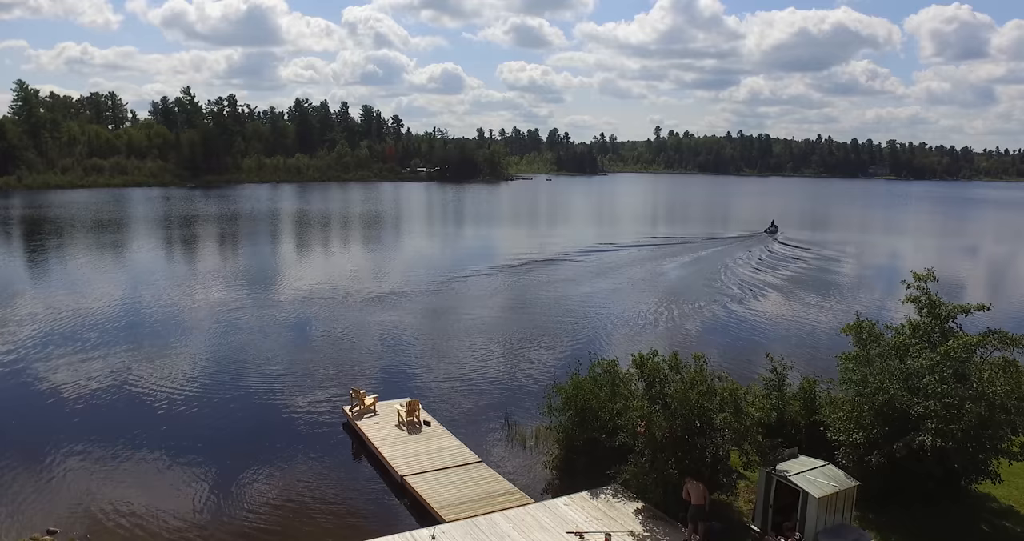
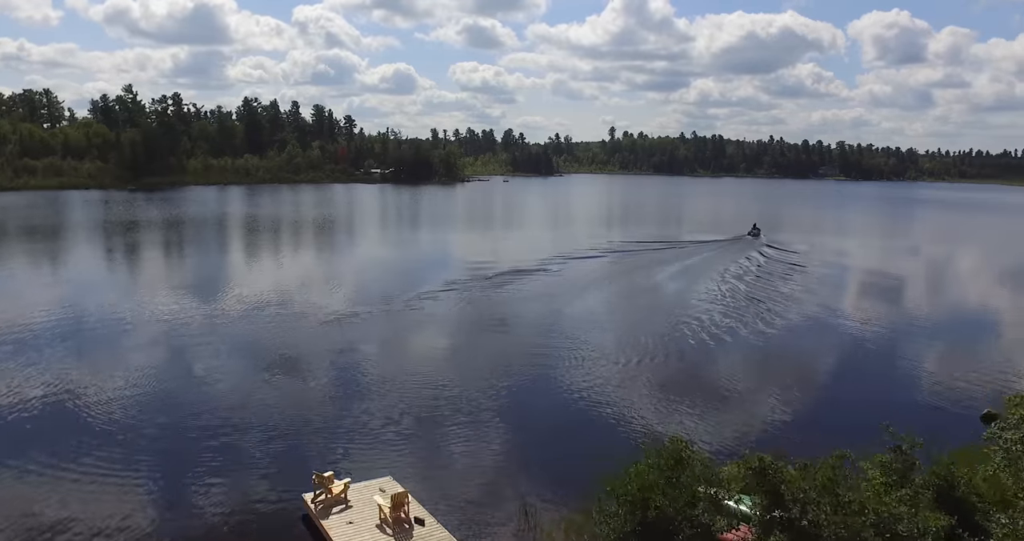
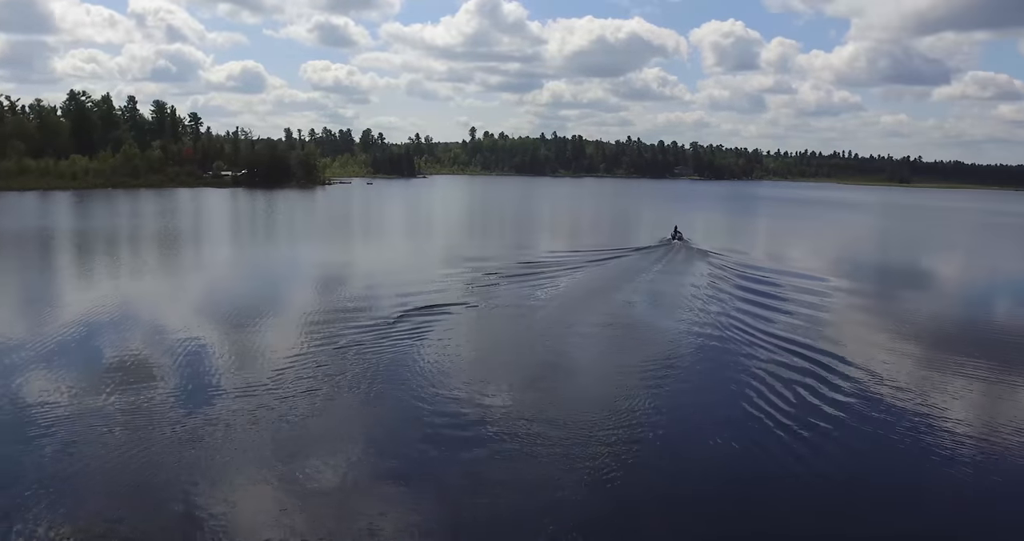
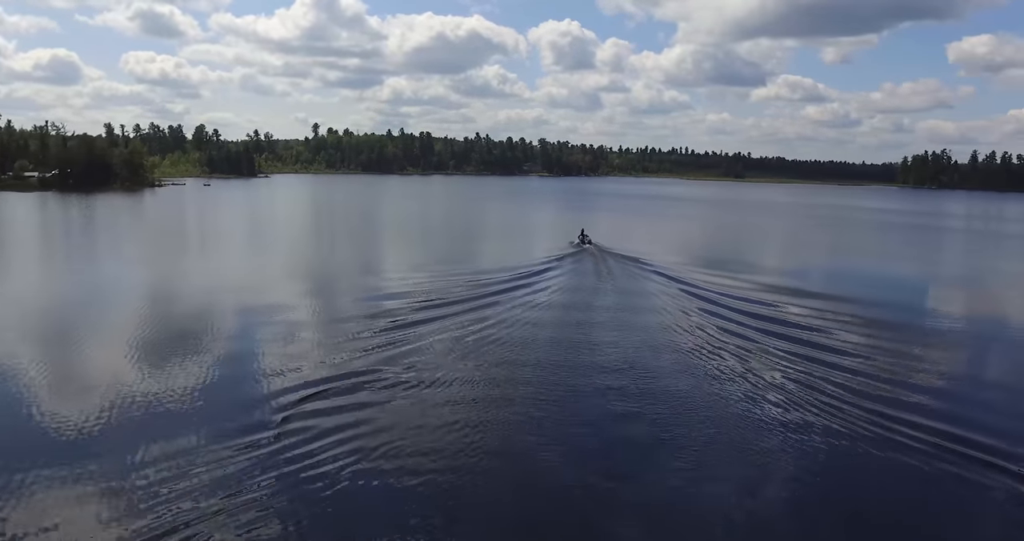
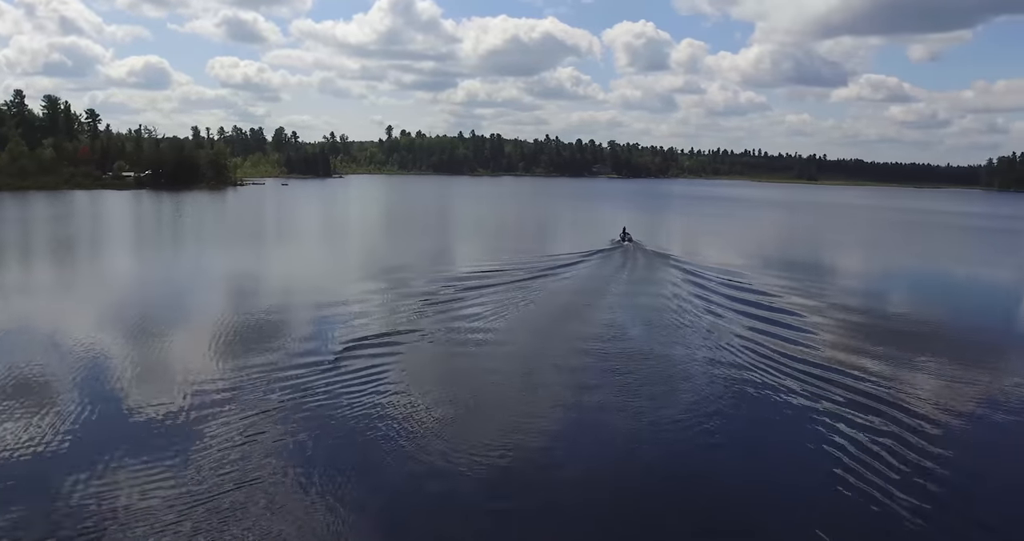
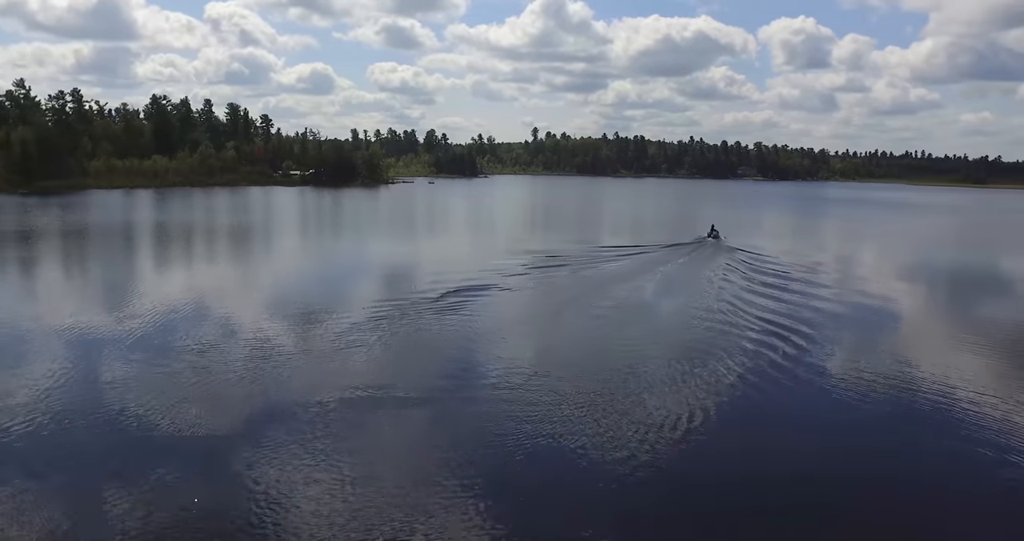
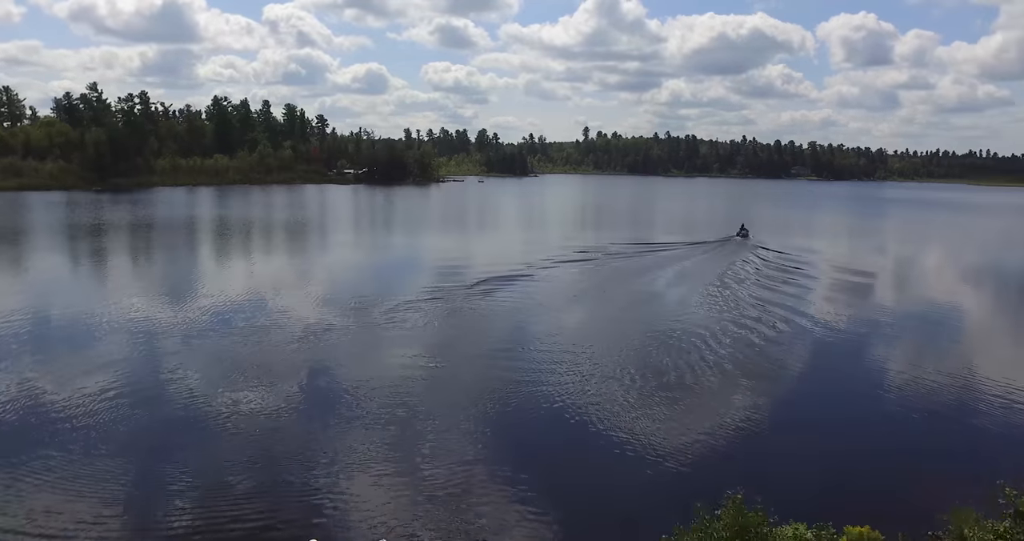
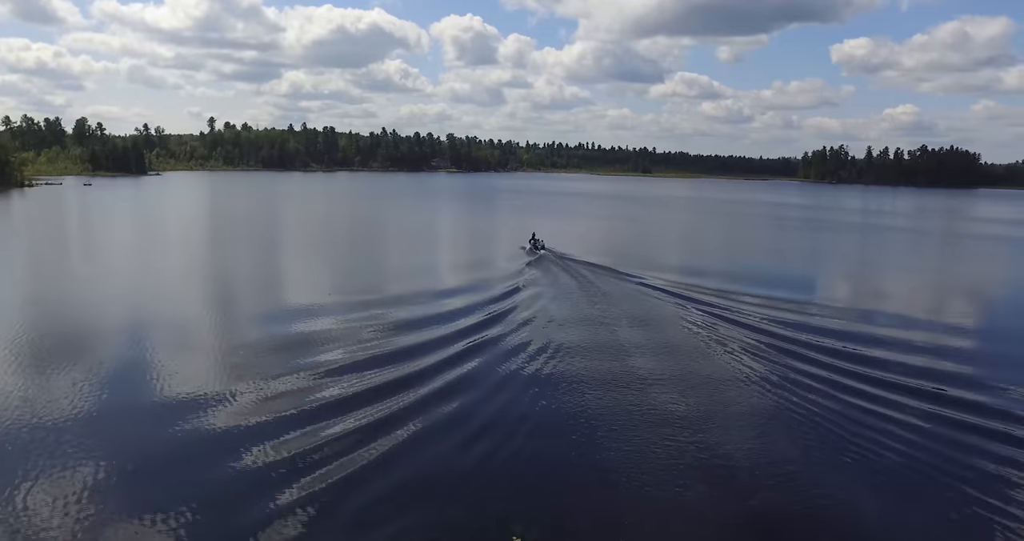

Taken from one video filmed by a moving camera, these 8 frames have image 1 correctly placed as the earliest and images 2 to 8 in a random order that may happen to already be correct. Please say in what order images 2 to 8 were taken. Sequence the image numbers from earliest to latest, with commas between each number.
2, 7, 6, 3, 5, 4, 8
